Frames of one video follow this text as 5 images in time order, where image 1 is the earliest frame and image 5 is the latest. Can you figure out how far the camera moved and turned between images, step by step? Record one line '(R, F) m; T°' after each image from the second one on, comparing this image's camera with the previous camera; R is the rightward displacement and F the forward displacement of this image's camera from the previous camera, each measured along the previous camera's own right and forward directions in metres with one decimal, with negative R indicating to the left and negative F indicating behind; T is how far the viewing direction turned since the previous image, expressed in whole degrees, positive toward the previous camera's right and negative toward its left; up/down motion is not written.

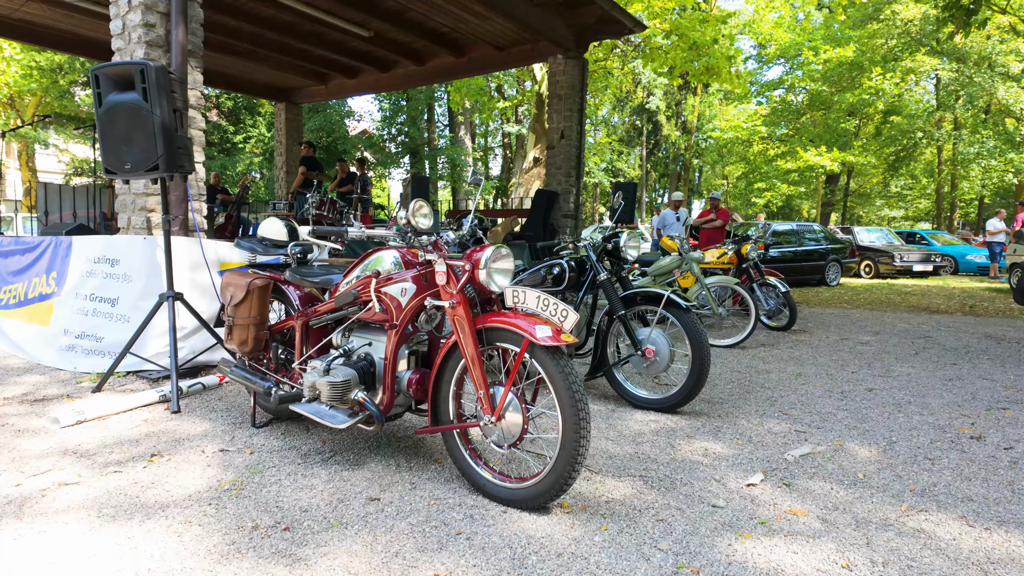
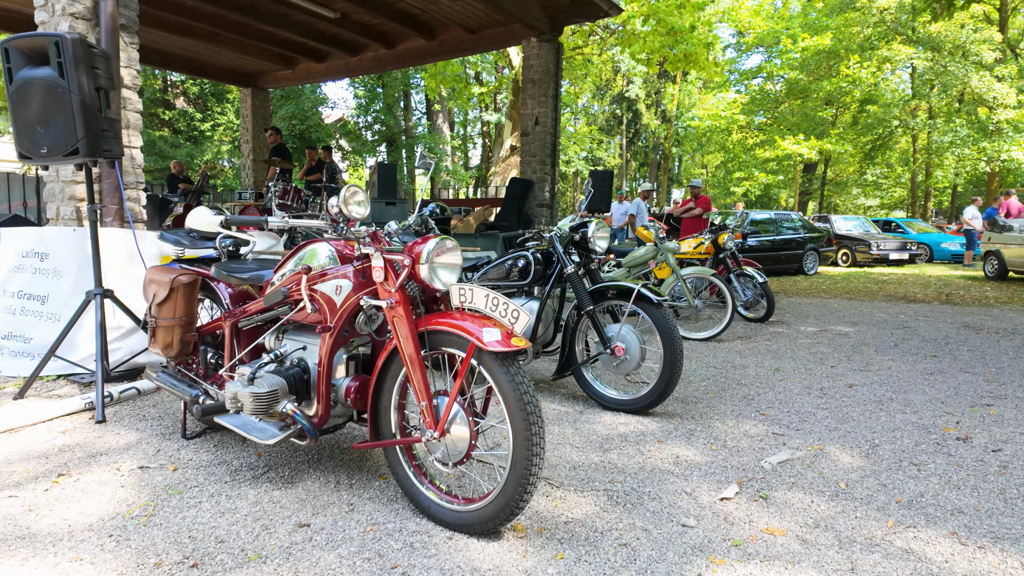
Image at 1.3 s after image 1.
(+0.2, +0.3) m; +2°
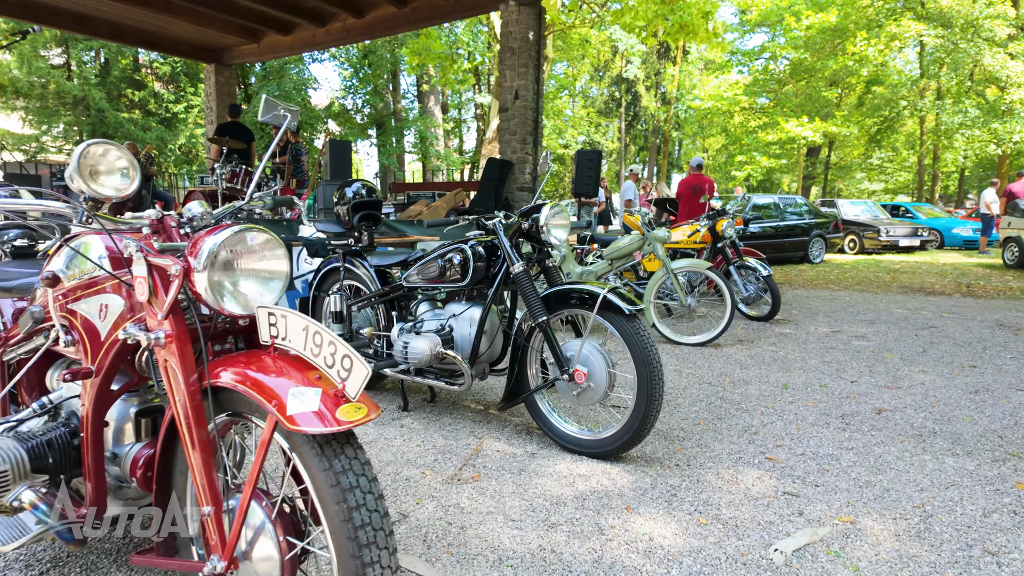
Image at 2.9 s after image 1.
(+0.4, +1.0) m; 0°
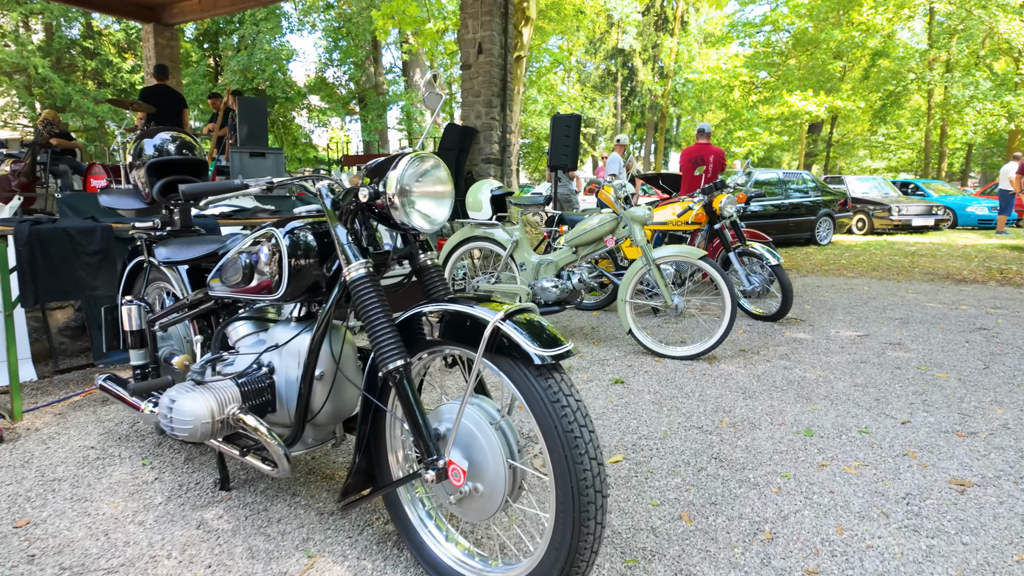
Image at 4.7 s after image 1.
(+0.5, +1.4) m; 0°
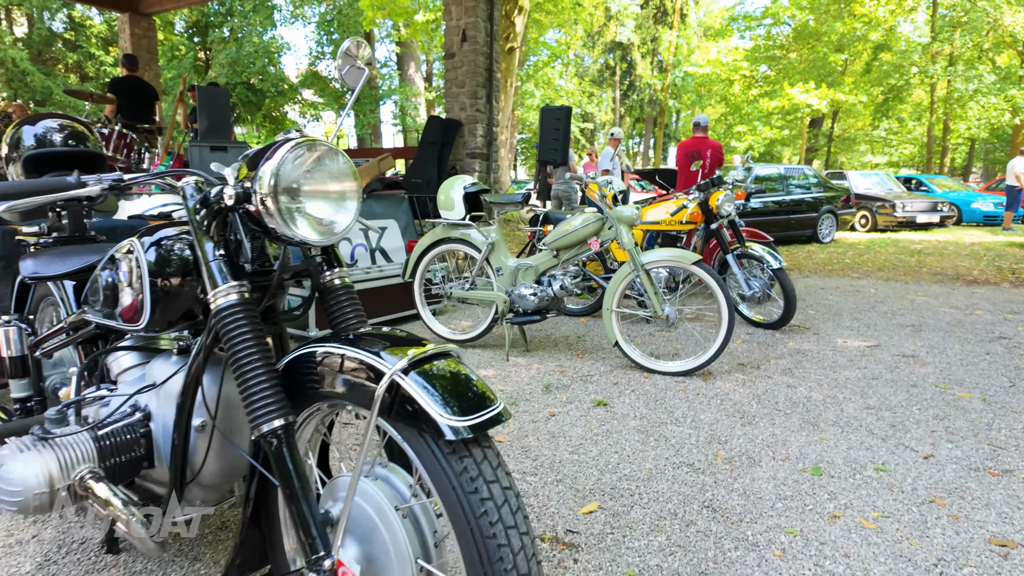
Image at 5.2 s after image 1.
(+0.2, +0.4) m; 0°
